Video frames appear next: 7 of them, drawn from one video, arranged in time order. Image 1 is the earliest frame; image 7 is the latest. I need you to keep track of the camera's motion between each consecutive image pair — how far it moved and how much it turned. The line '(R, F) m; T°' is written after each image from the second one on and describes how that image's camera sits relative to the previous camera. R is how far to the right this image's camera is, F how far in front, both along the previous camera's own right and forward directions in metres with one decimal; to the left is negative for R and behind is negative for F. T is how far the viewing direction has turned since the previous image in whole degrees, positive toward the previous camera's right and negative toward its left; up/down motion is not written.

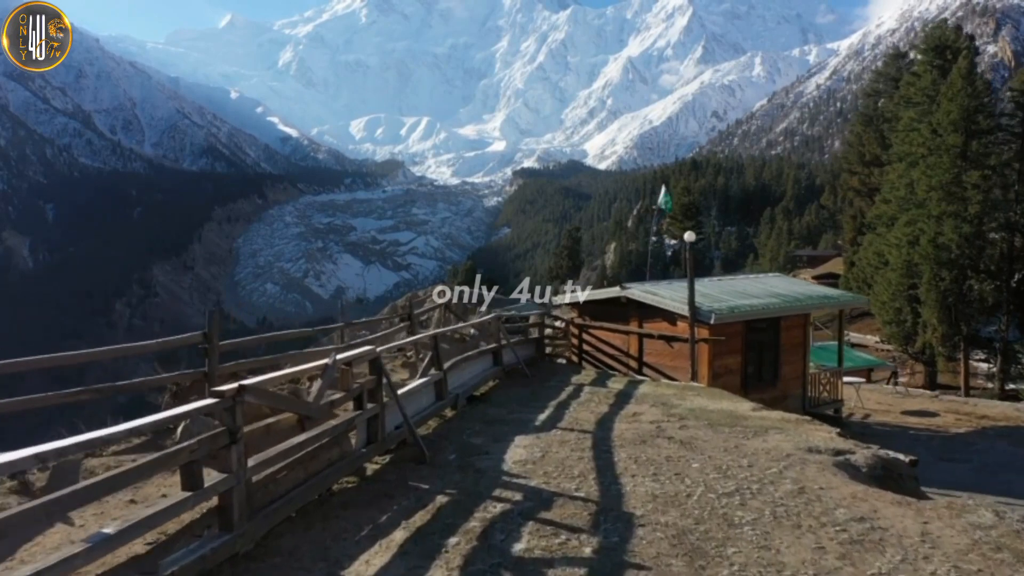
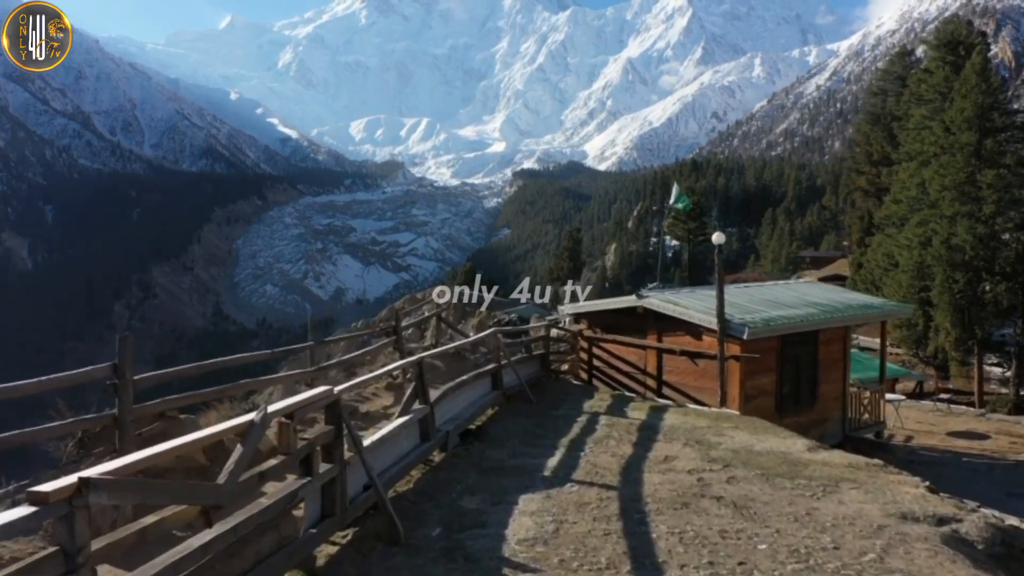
(0.0, +0.4) m; 0°
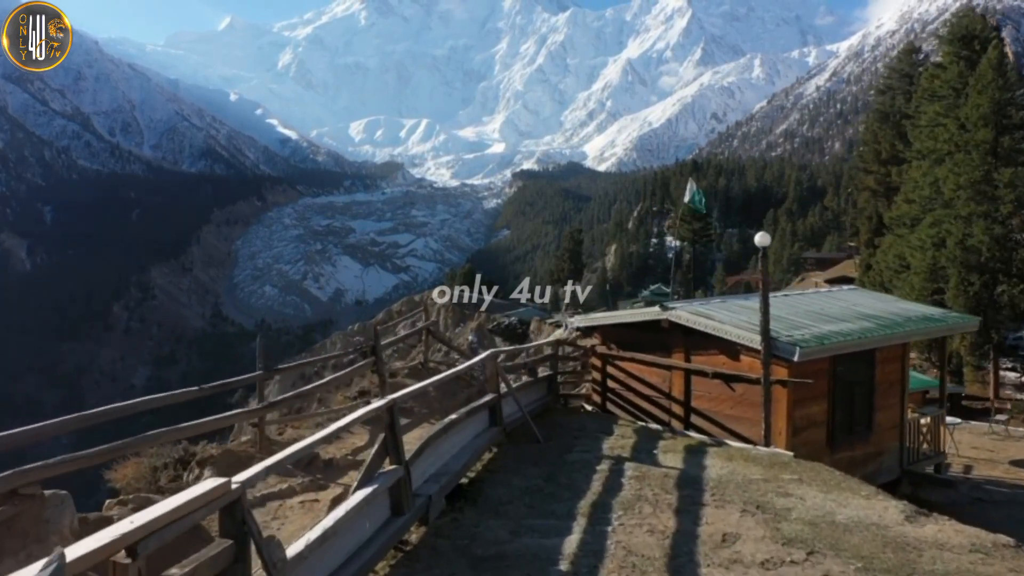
(0.0, +0.4) m; 0°
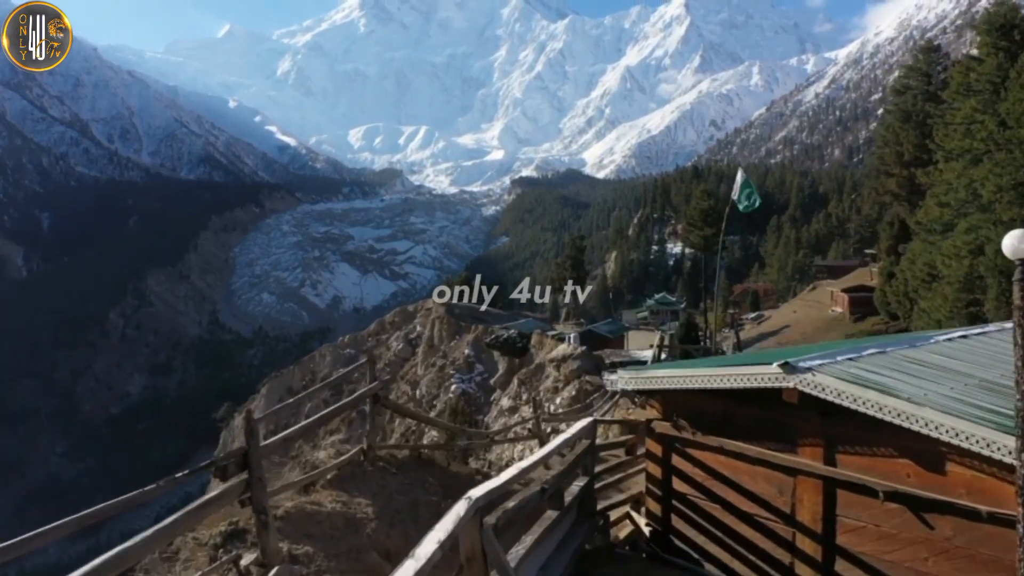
(0.0, +1.0) m; 0°
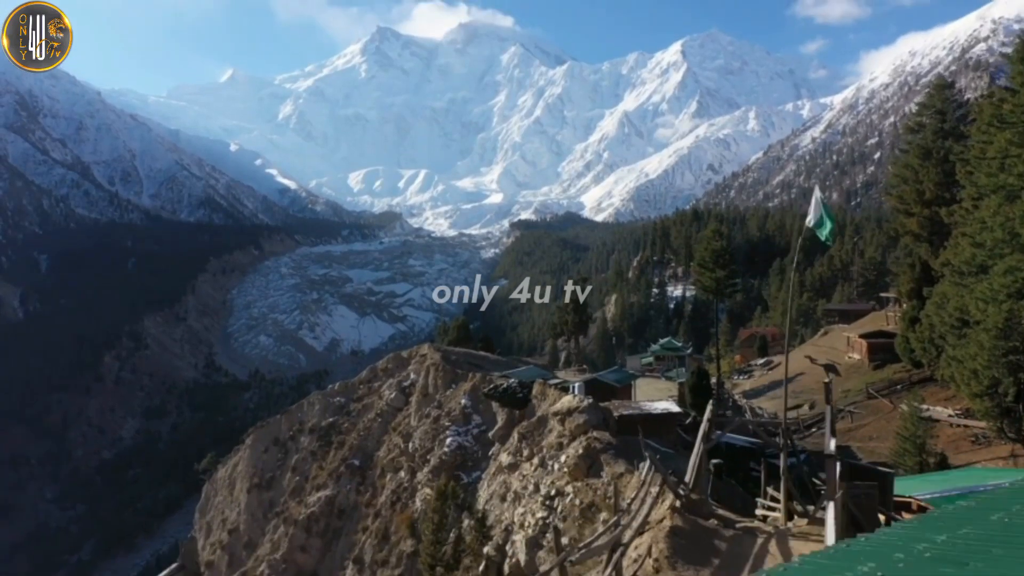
(0.0, +0.9) m; 0°
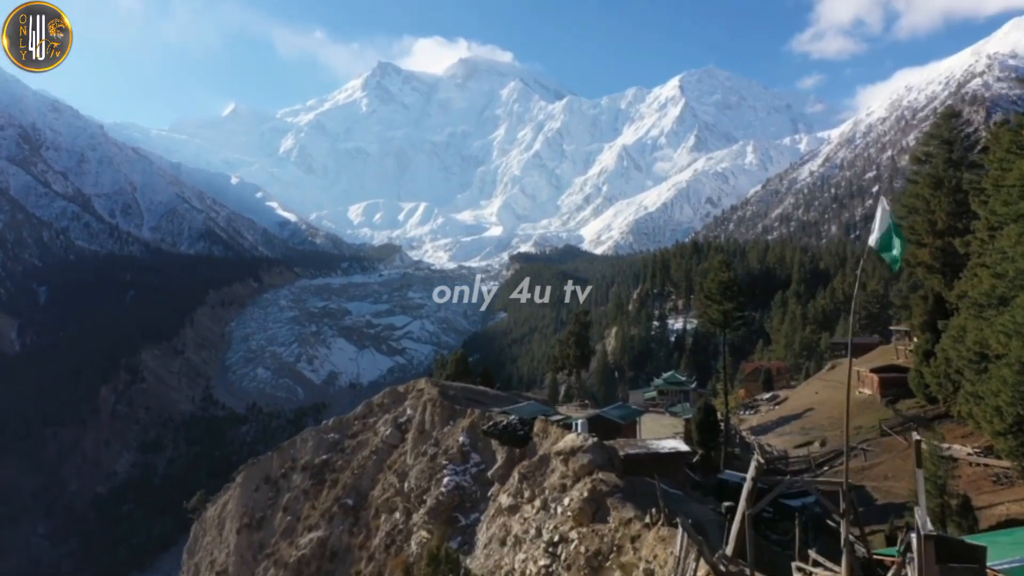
(0.0, +0.5) m; 0°
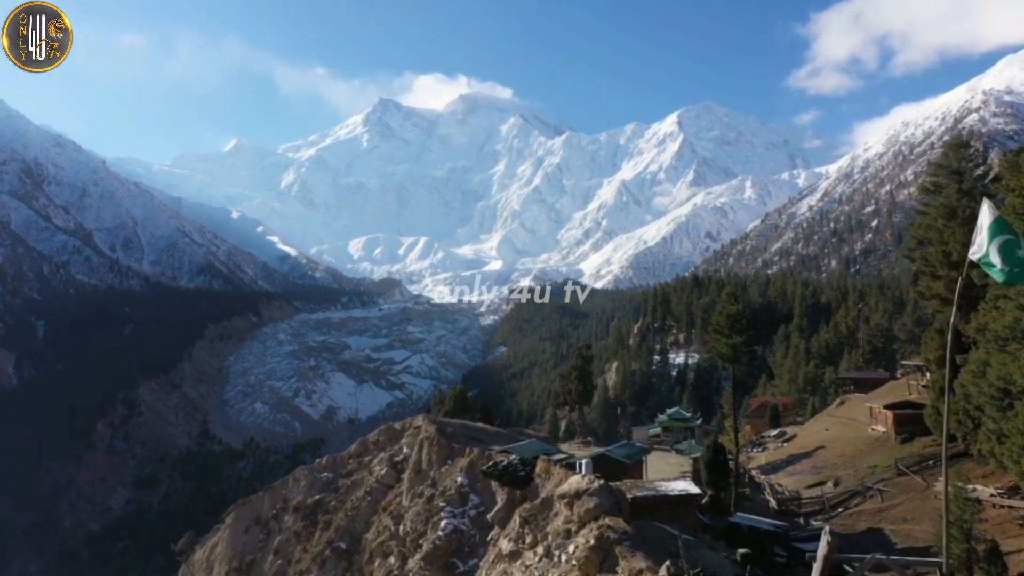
(0.0, +0.5) m; 0°
